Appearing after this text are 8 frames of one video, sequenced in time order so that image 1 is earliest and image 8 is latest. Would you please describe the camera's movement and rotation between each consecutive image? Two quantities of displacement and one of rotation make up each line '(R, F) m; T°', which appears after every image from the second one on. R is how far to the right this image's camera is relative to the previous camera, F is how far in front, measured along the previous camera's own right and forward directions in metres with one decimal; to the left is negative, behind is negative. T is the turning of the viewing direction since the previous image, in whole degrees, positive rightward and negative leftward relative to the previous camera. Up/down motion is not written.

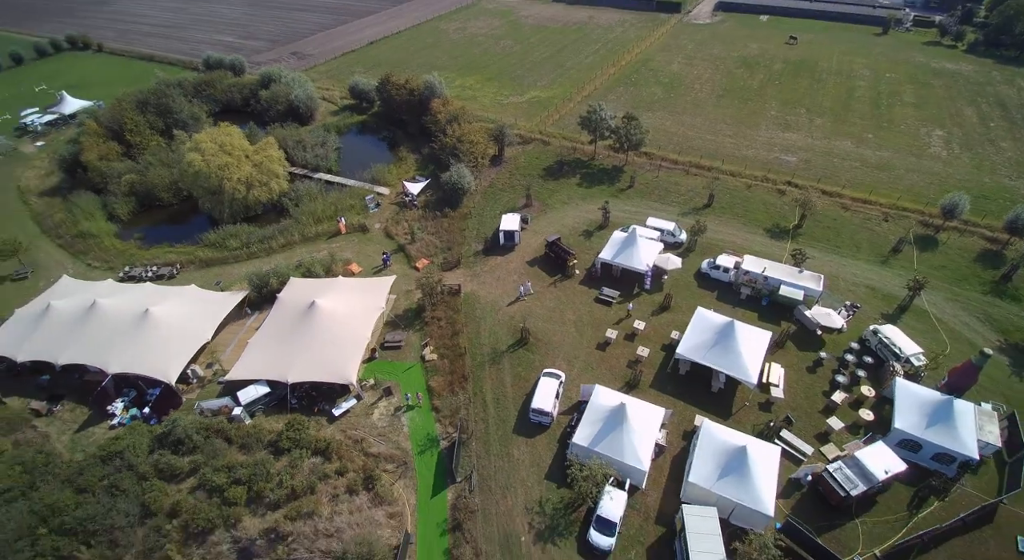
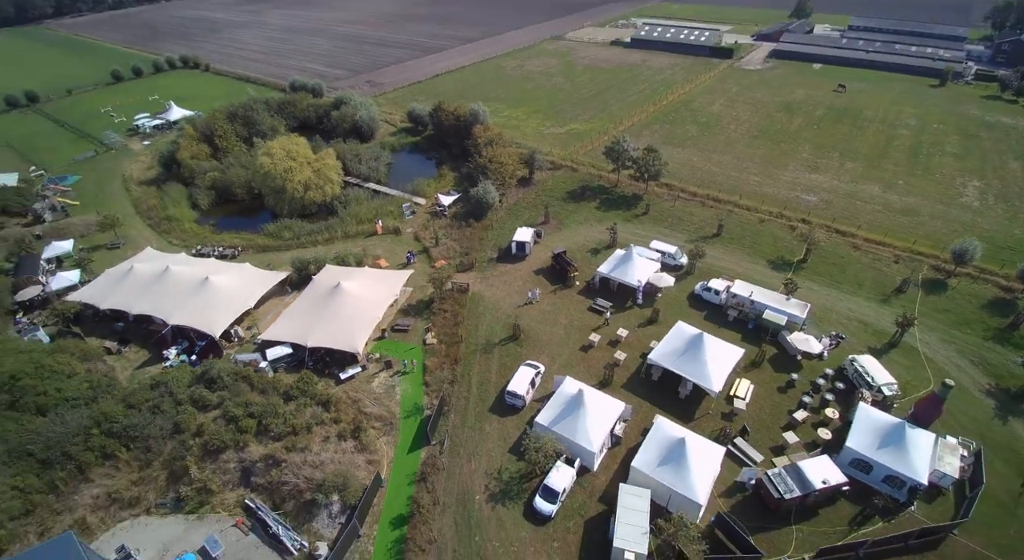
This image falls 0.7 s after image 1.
(+2.9, -2.2) m; -7°
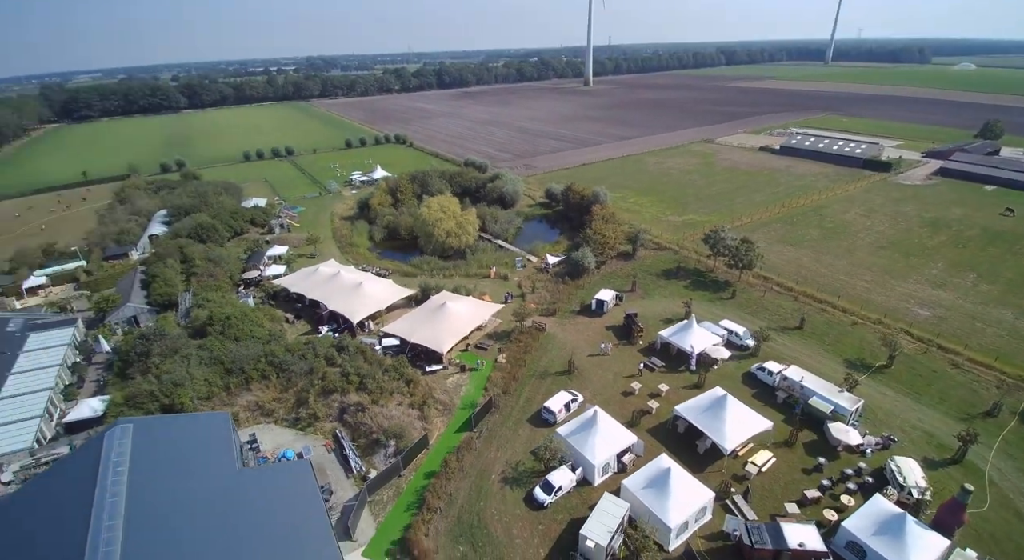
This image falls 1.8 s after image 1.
(+4.8, -4.0) m; -18°
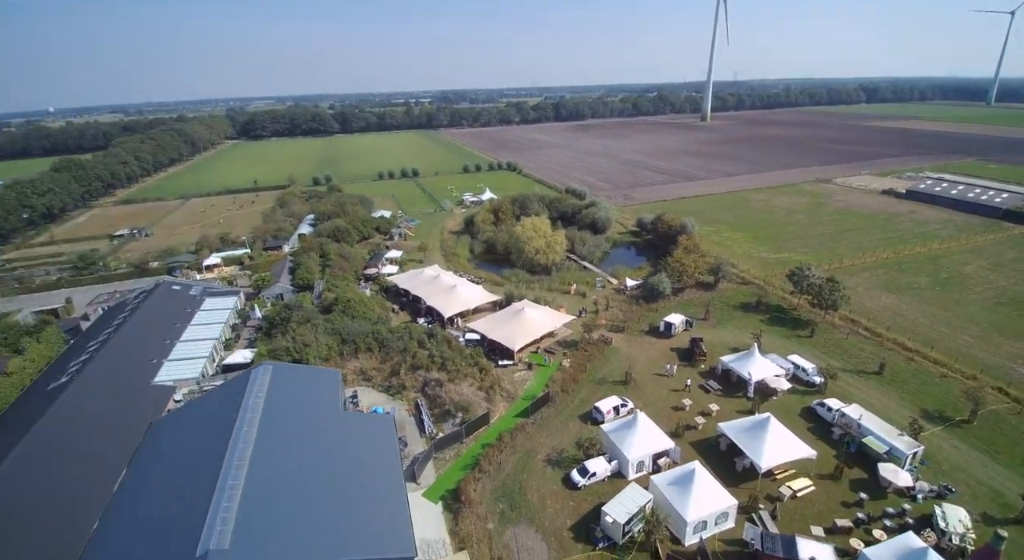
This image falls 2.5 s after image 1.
(+2.2, -3.1) m; -12°
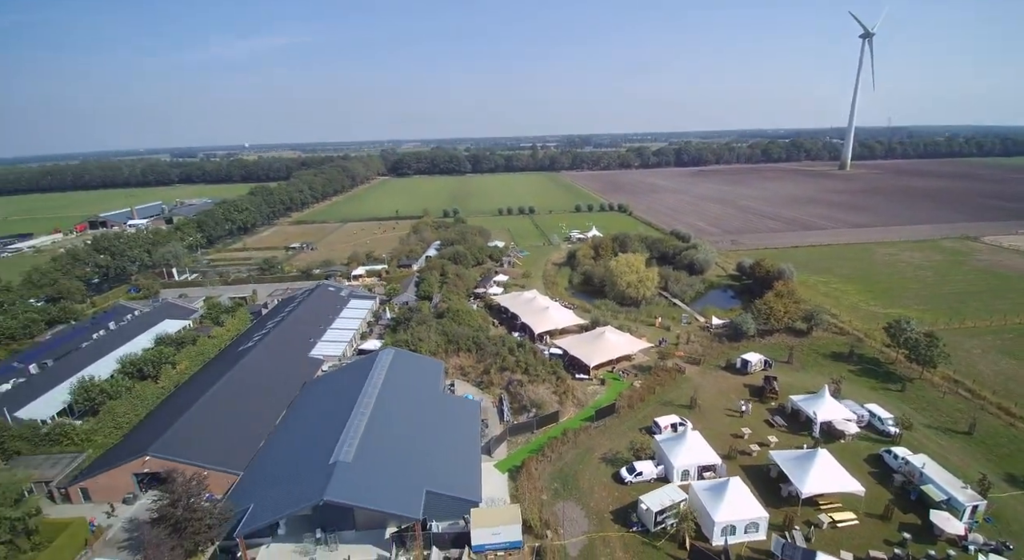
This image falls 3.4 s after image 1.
(+2.4, -4.4) m; -13°
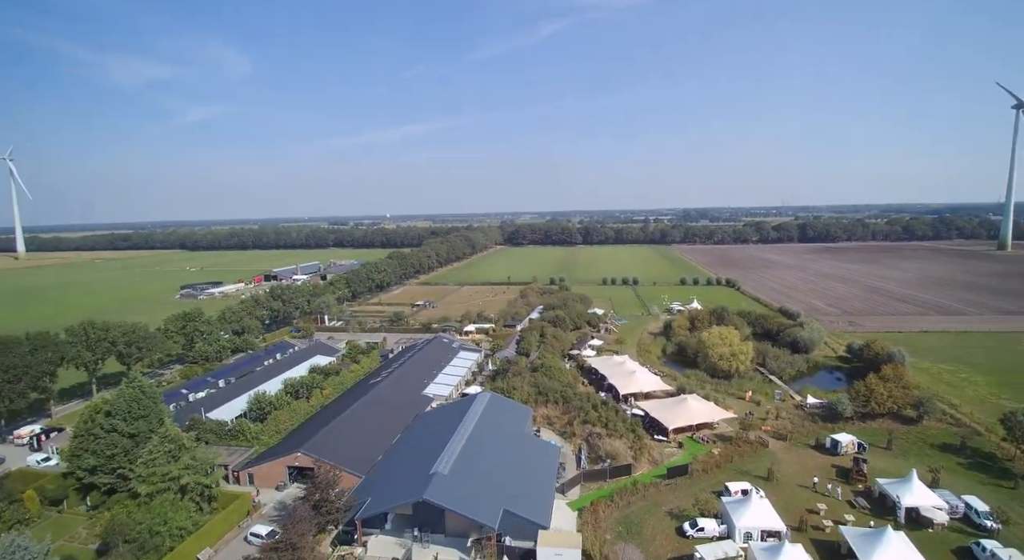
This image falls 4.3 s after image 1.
(+1.9, -4.5) m; -13°
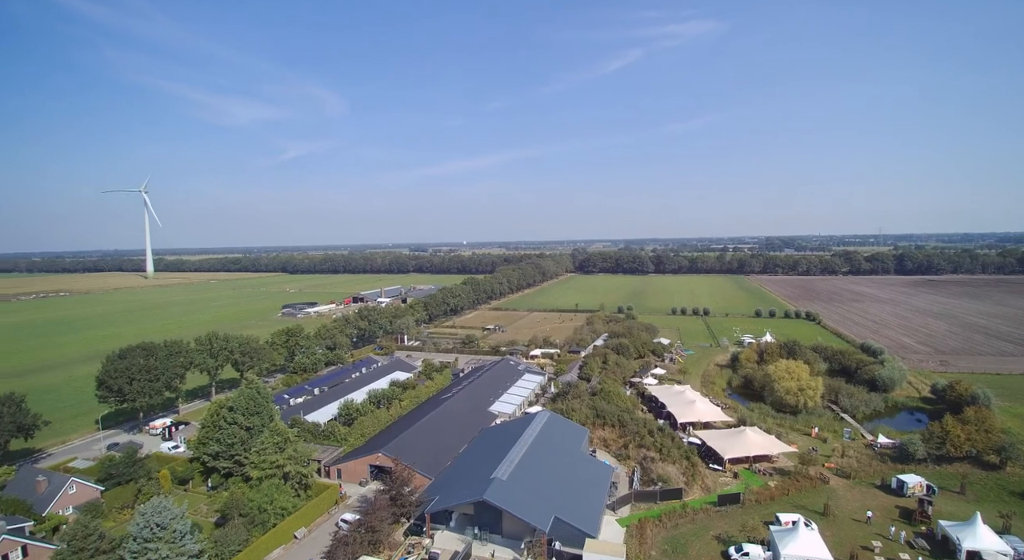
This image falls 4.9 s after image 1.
(+1.0, -3.0) m; -8°
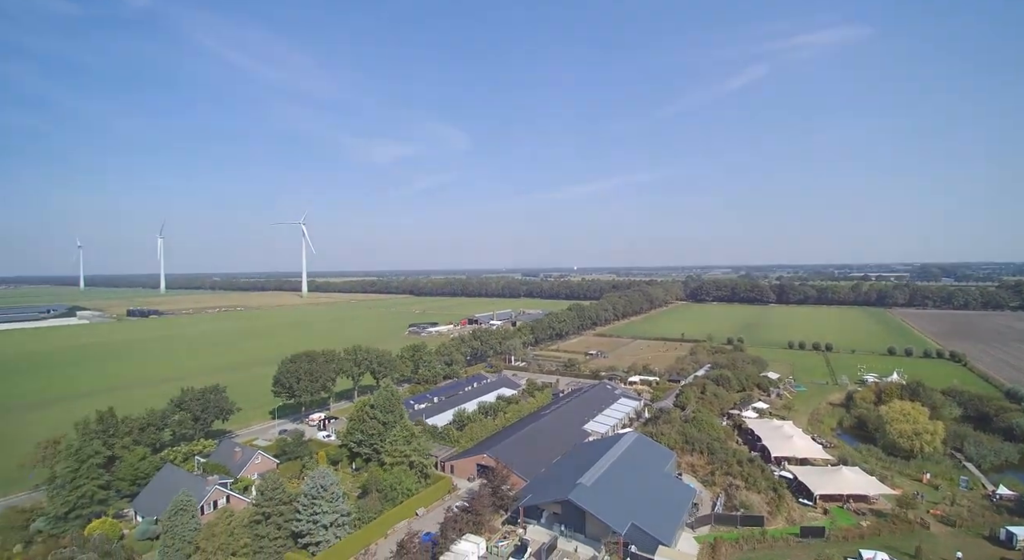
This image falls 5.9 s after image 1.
(+1.7, -4.8) m; -12°
